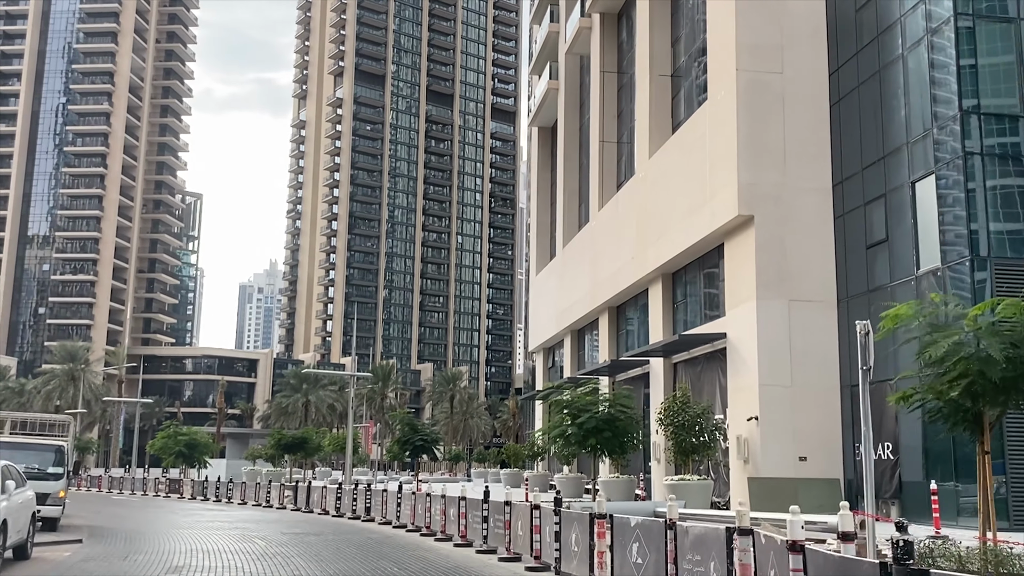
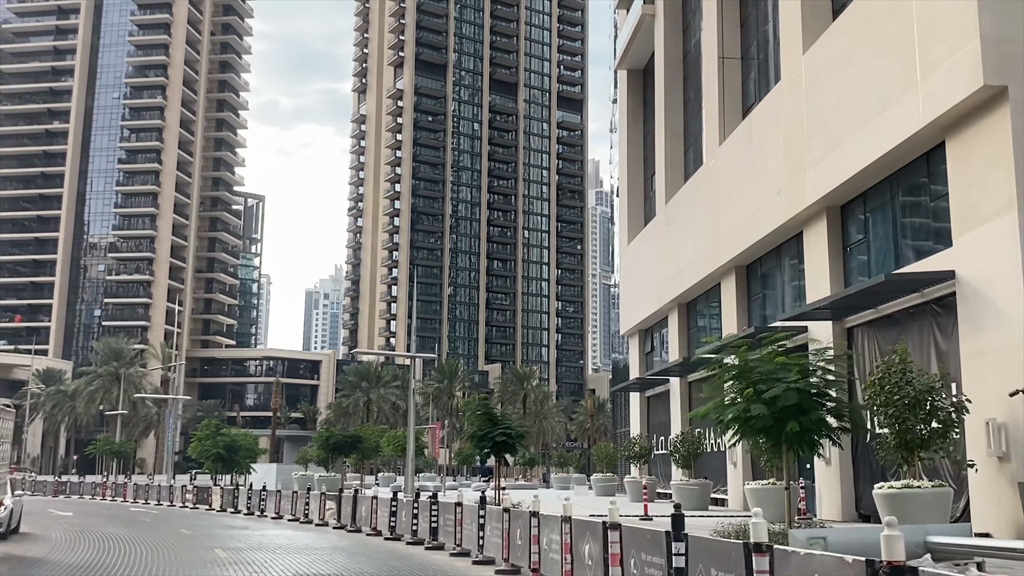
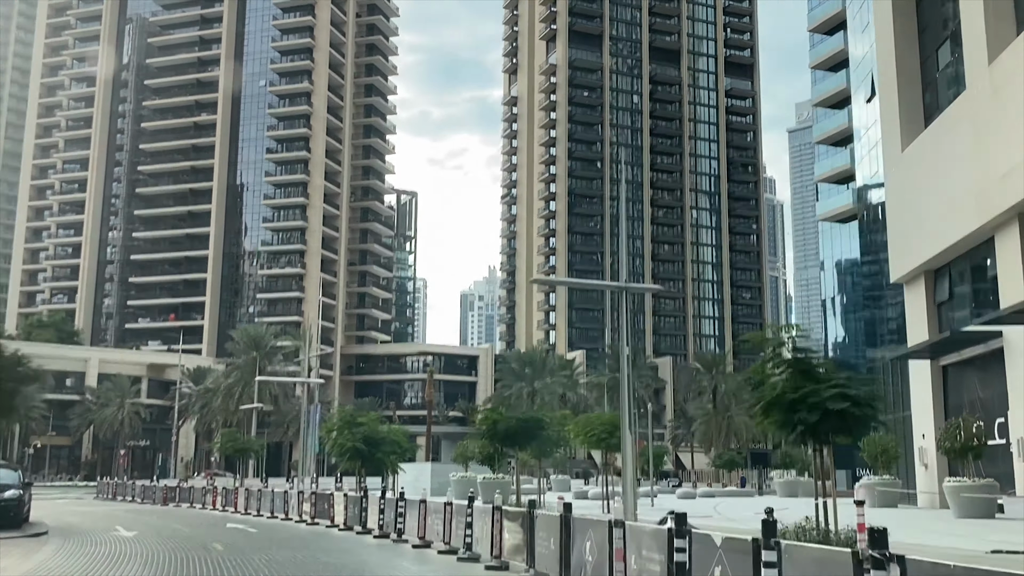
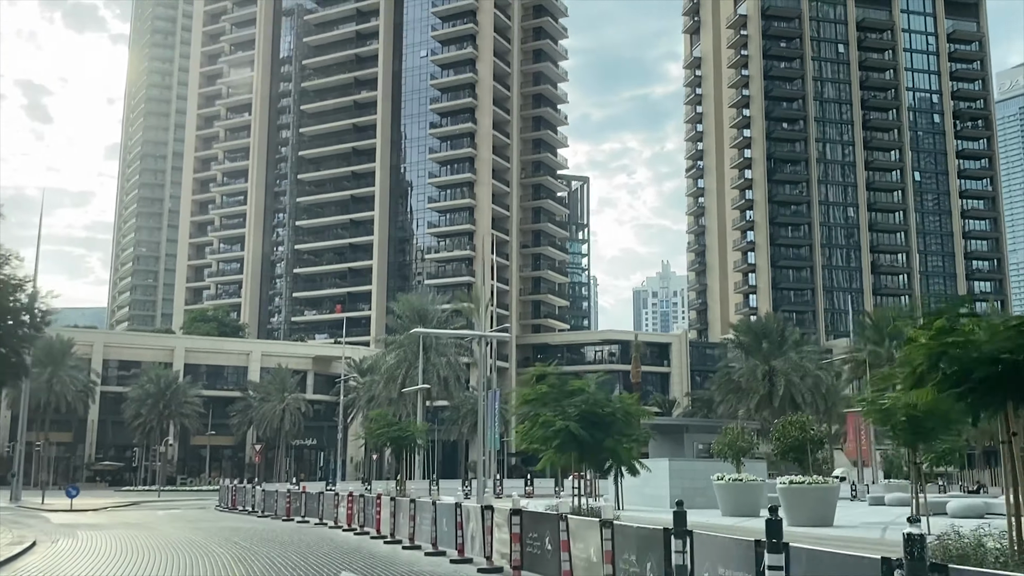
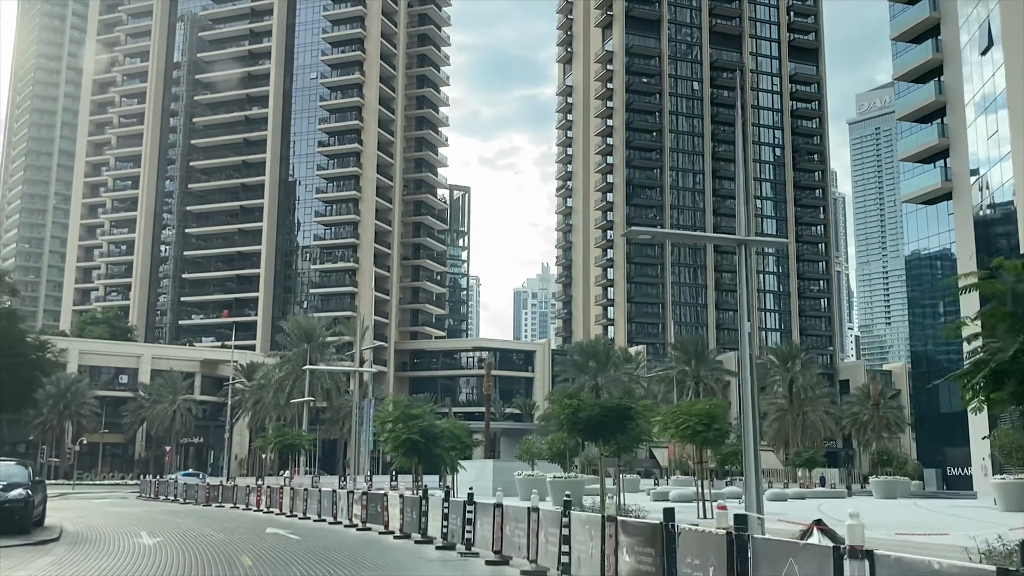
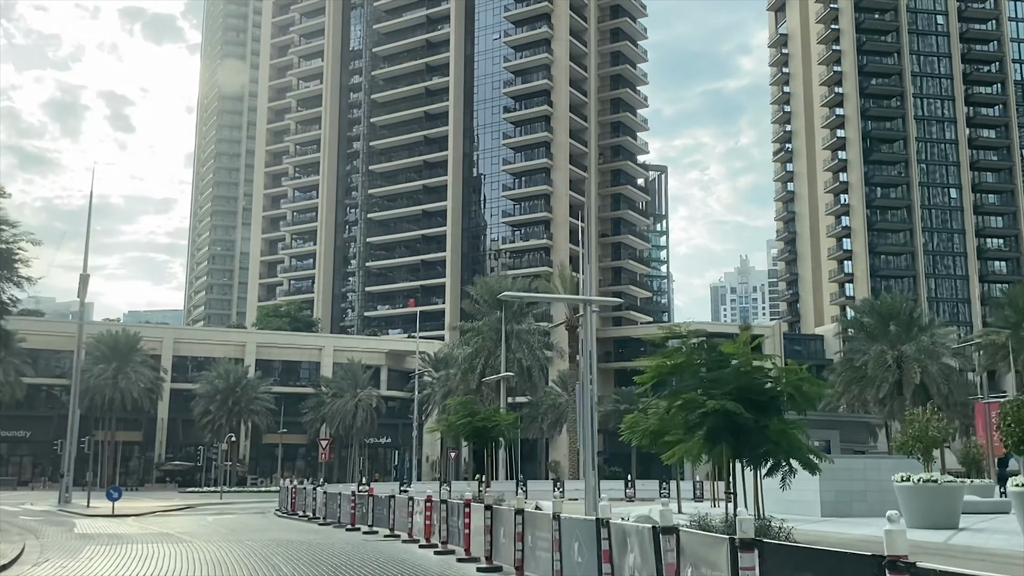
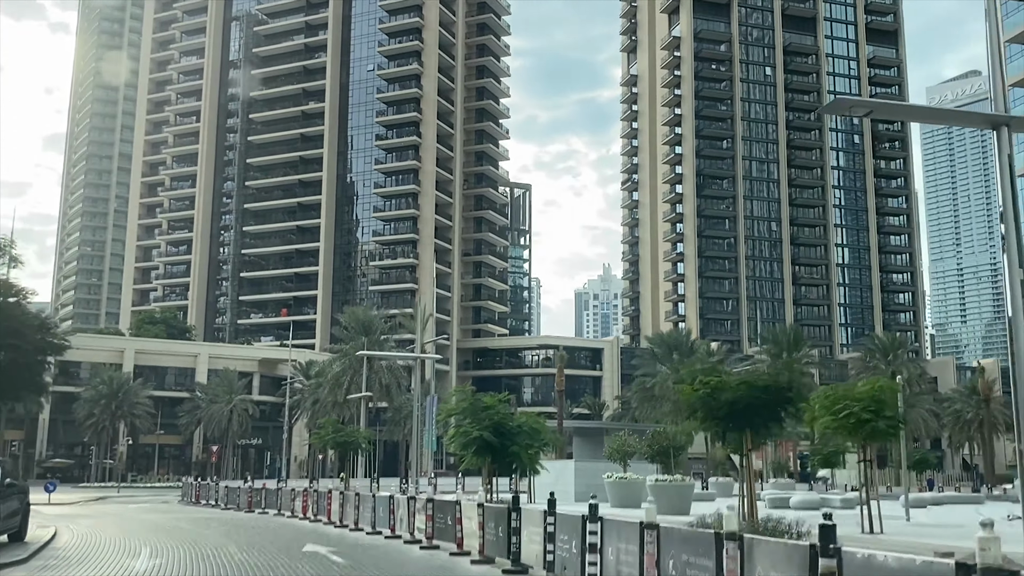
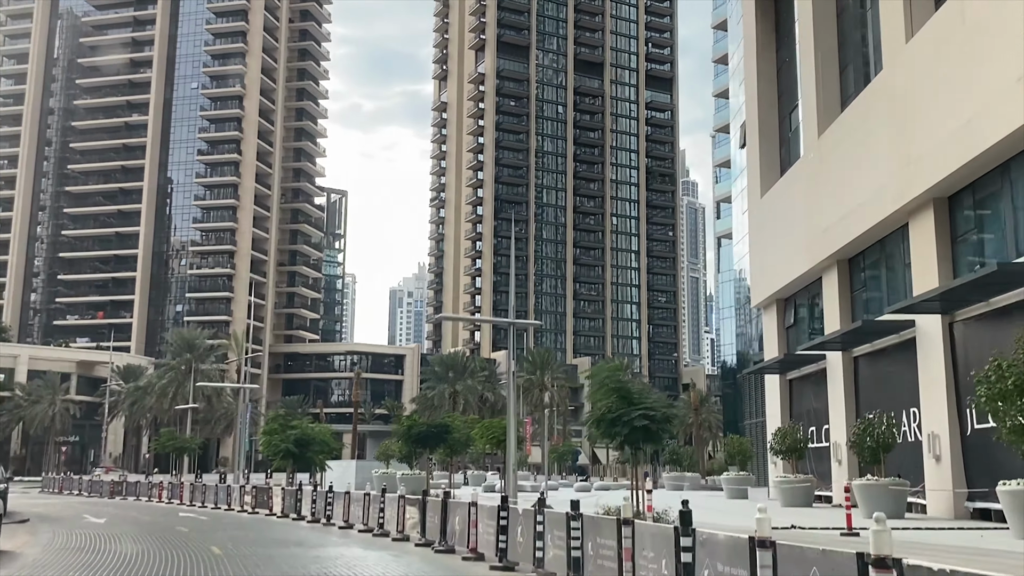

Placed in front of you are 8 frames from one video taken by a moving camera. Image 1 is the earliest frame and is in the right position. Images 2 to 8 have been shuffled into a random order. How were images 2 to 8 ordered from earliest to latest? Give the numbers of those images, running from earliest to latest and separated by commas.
2, 8, 3, 5, 7, 4, 6
